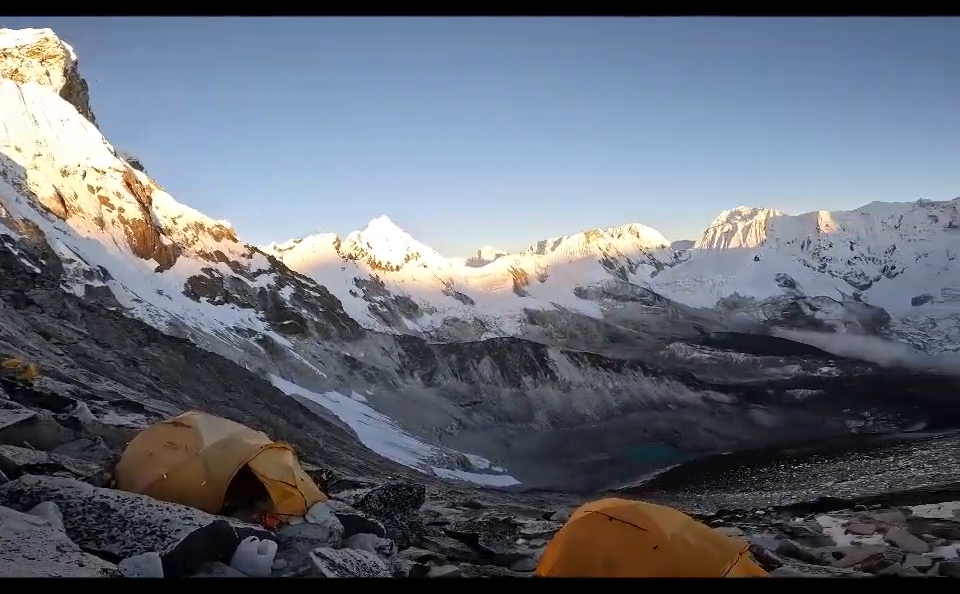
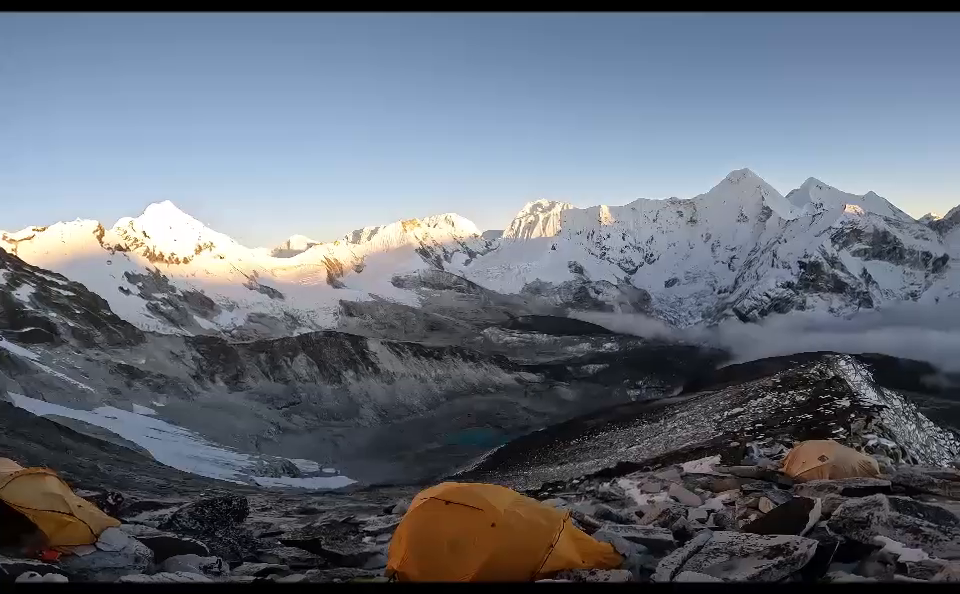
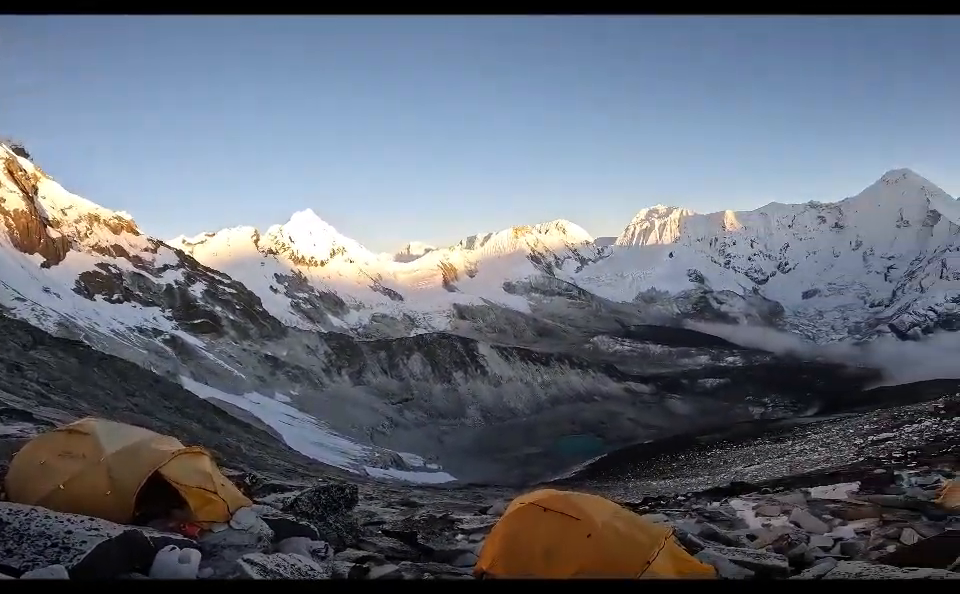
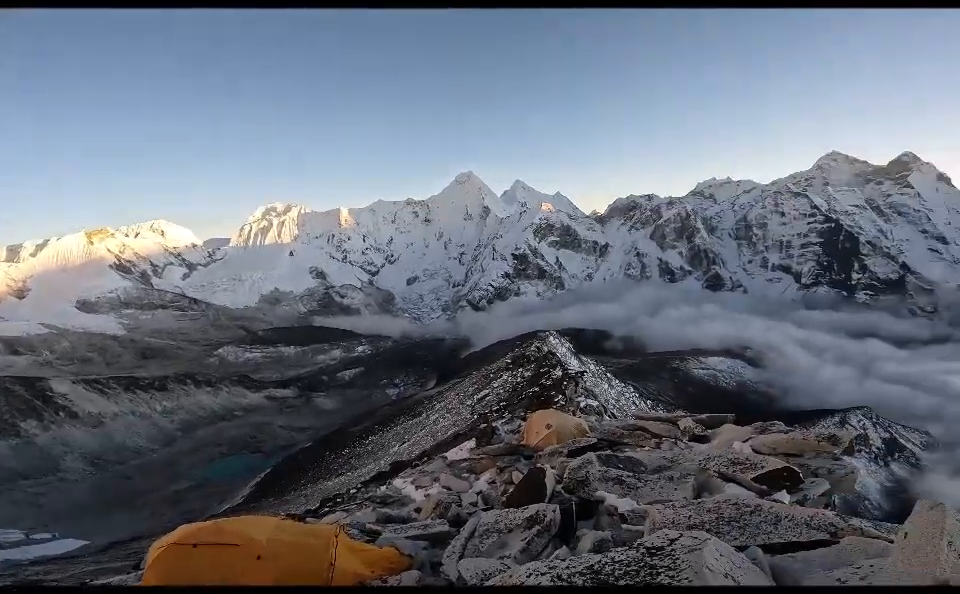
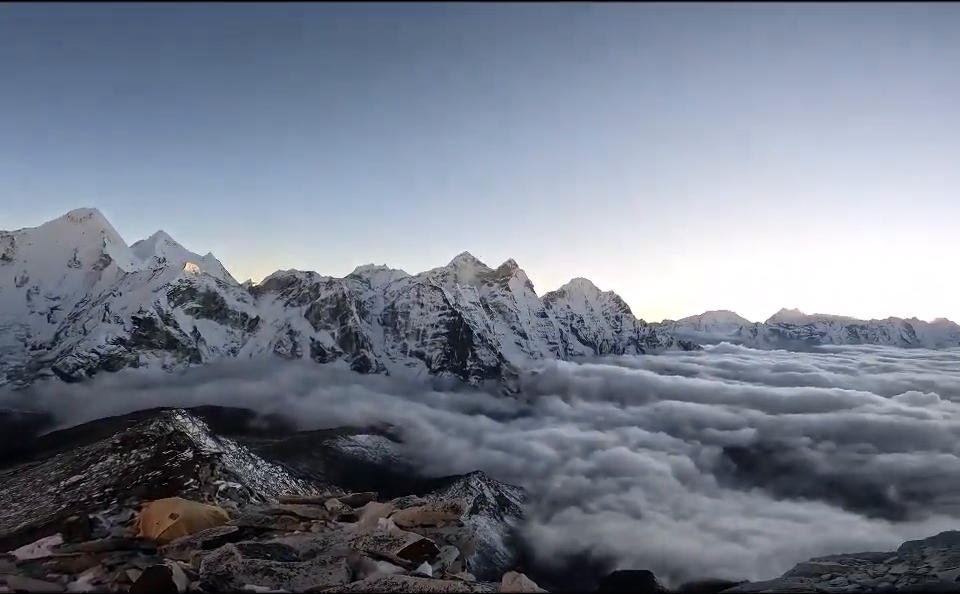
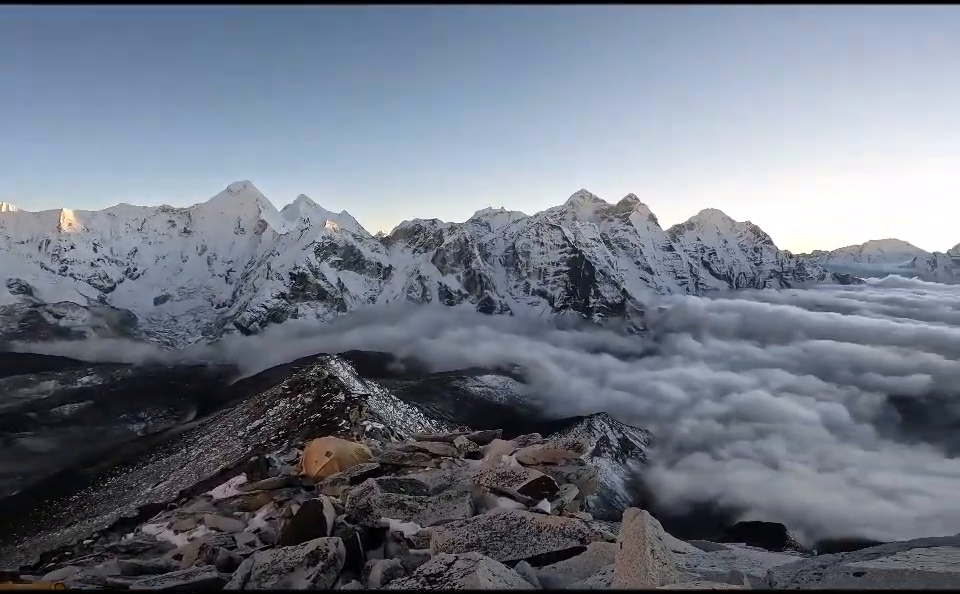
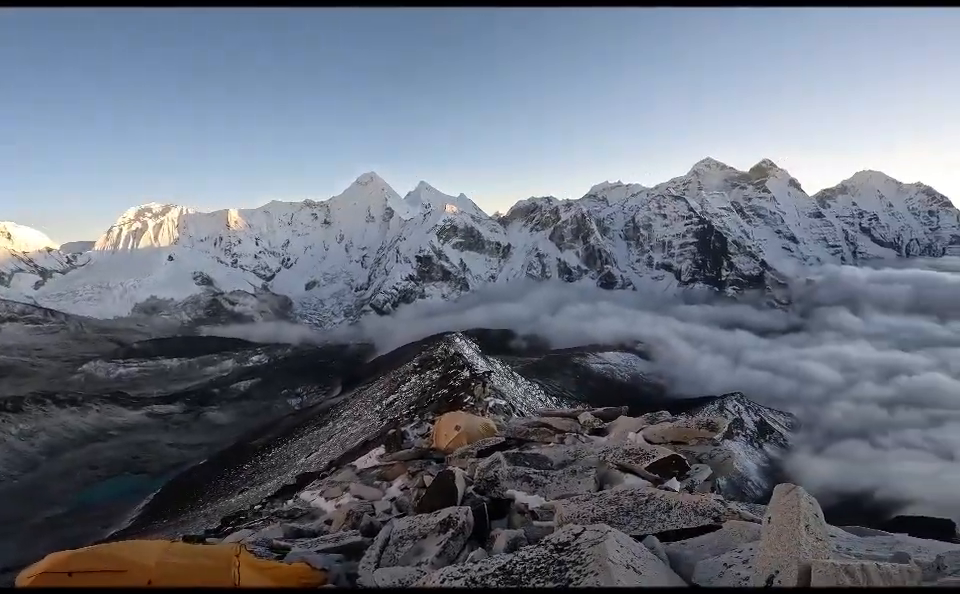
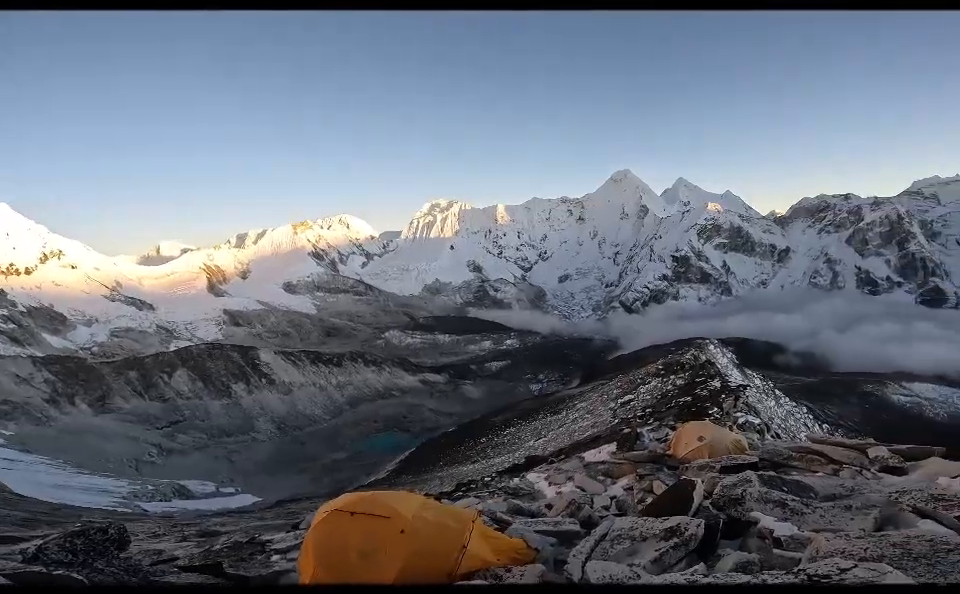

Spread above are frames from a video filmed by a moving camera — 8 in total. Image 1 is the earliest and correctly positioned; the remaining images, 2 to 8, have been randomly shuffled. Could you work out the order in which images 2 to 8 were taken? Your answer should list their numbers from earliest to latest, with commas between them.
3, 2, 8, 4, 7, 6, 5
